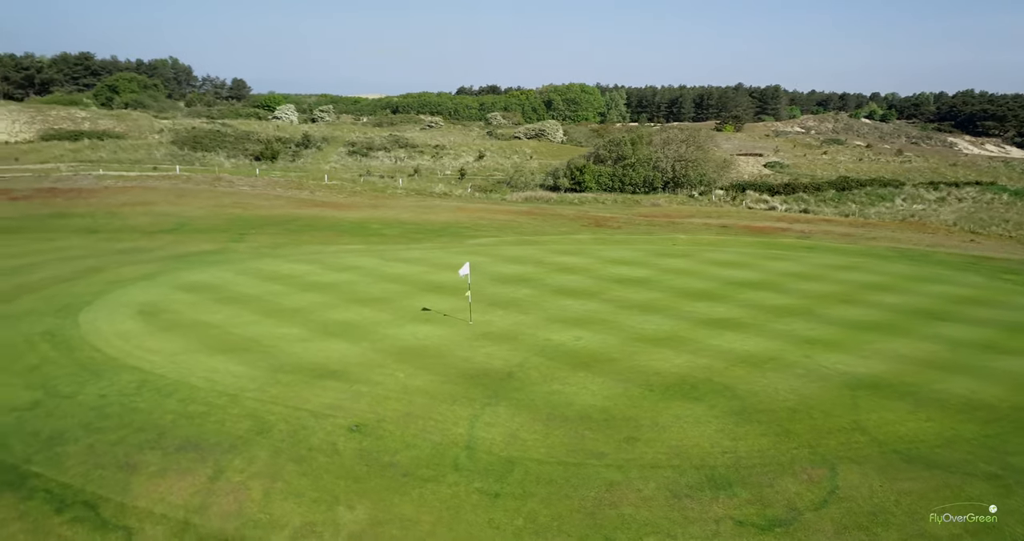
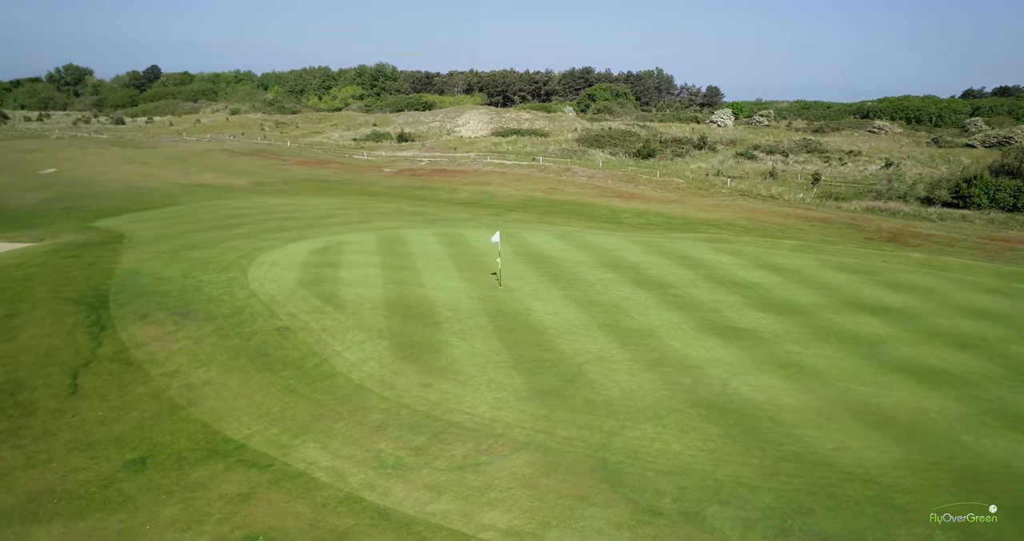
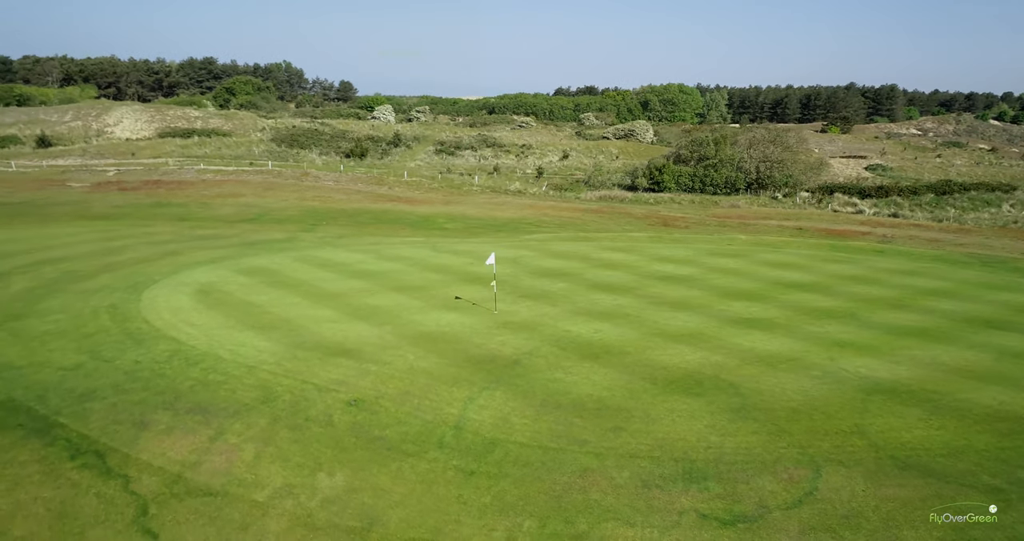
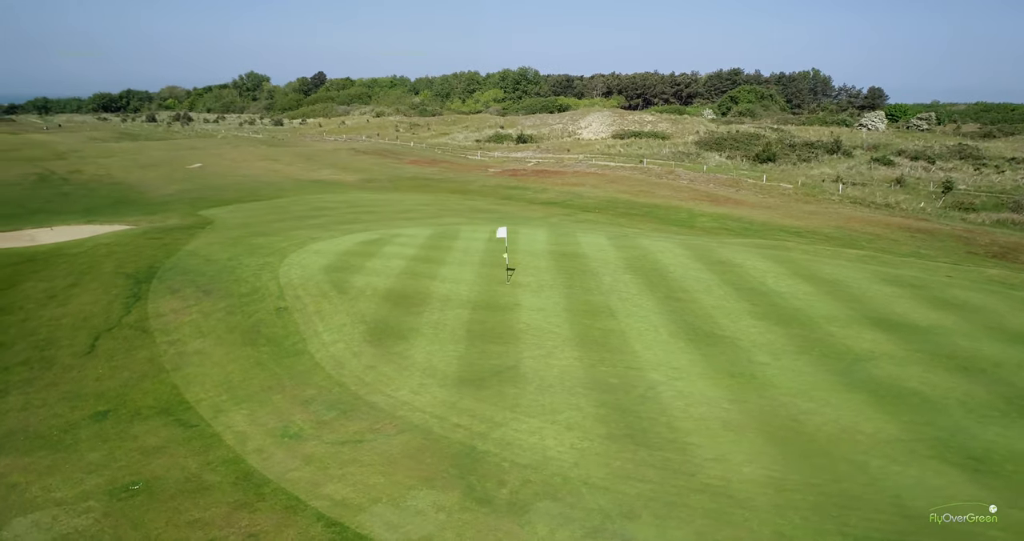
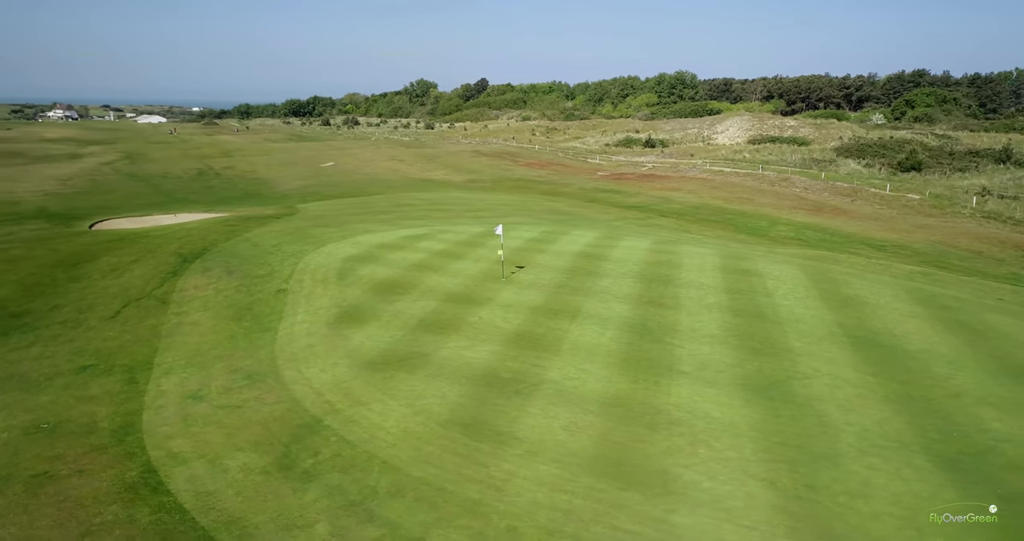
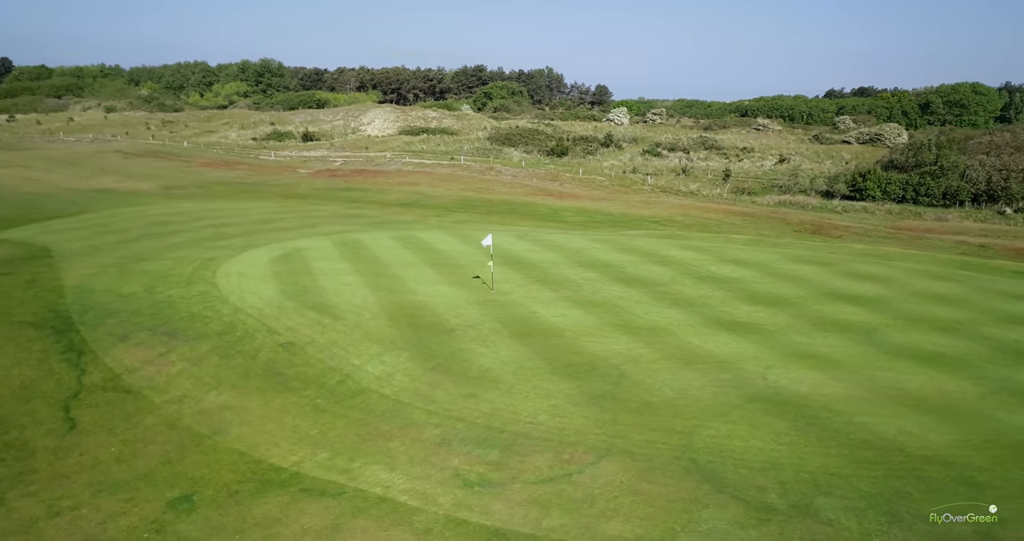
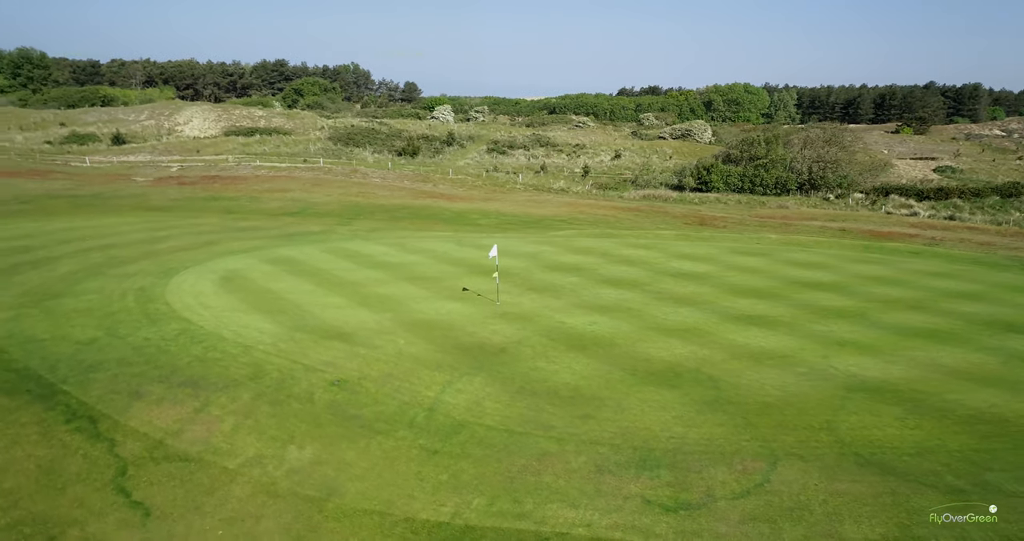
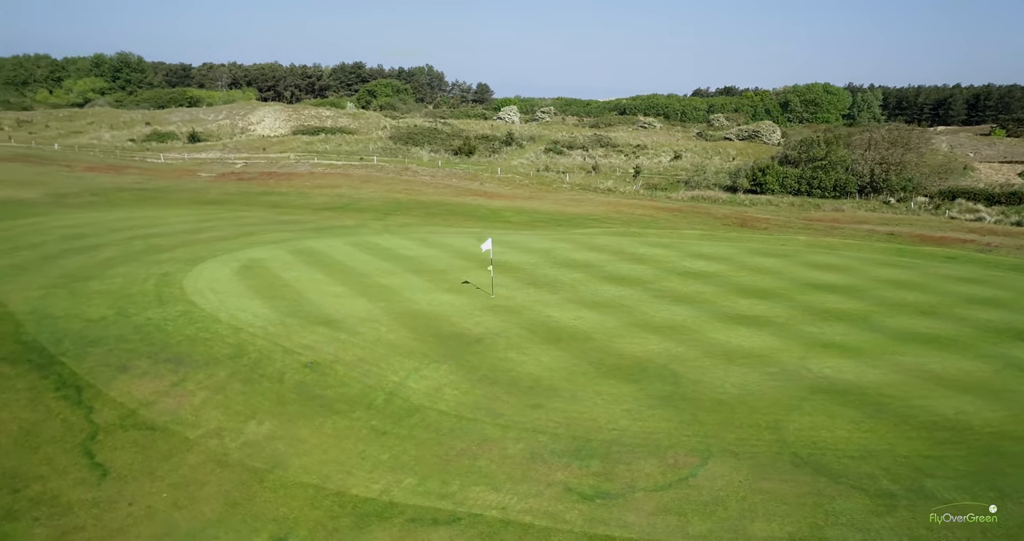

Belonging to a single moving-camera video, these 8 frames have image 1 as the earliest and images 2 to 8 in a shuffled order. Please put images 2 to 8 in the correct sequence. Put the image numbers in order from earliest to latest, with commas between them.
3, 7, 8, 6, 2, 4, 5
